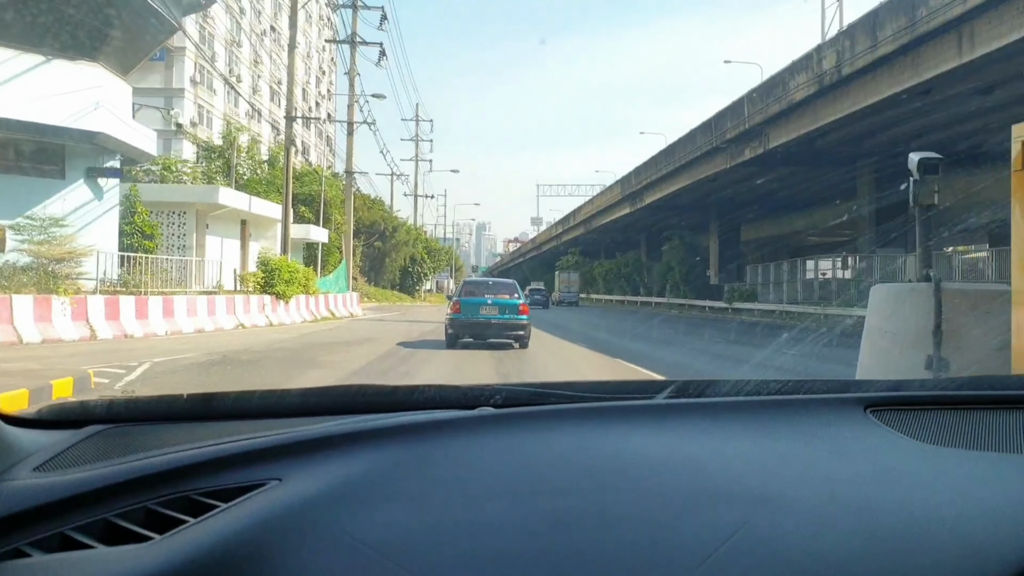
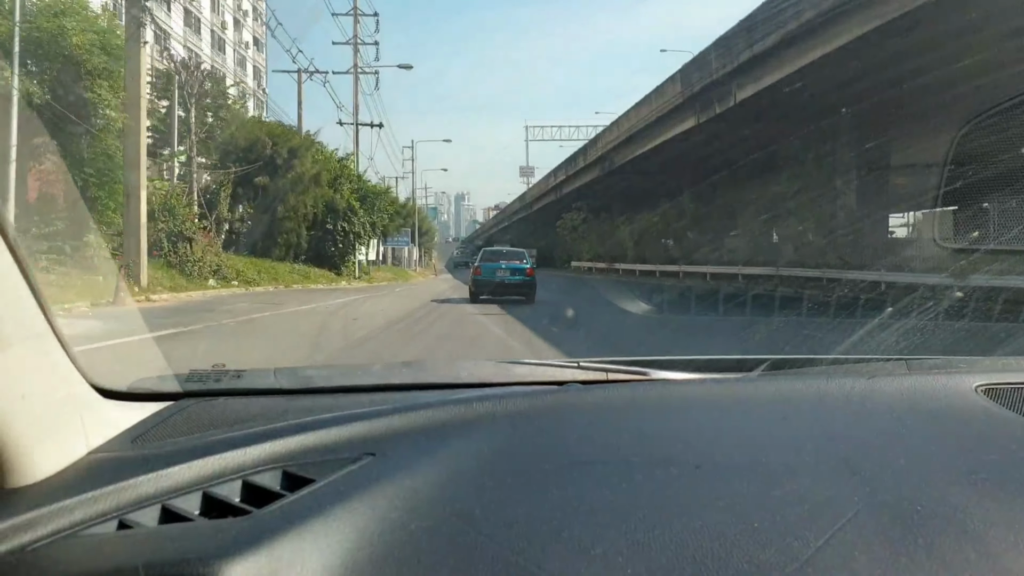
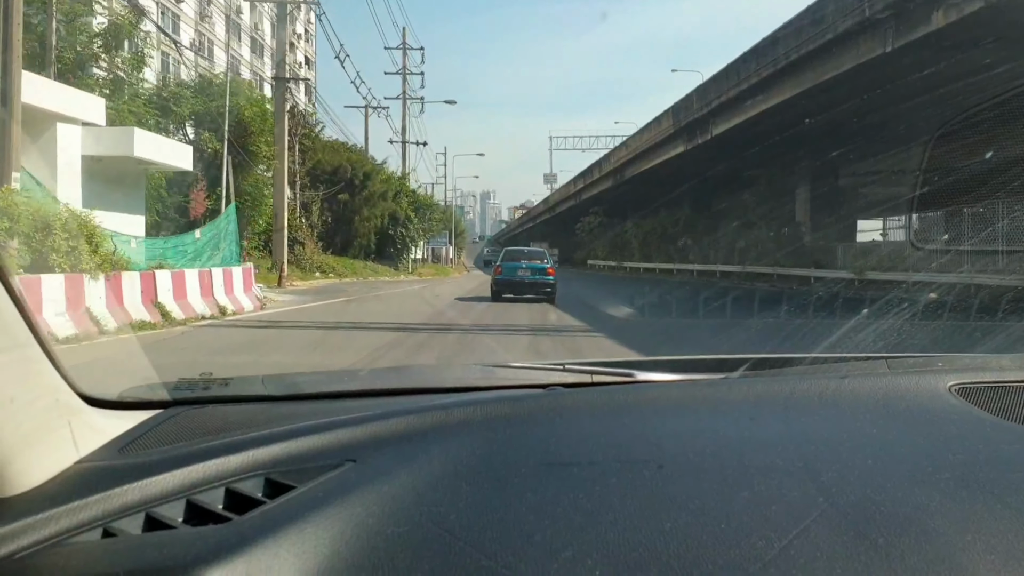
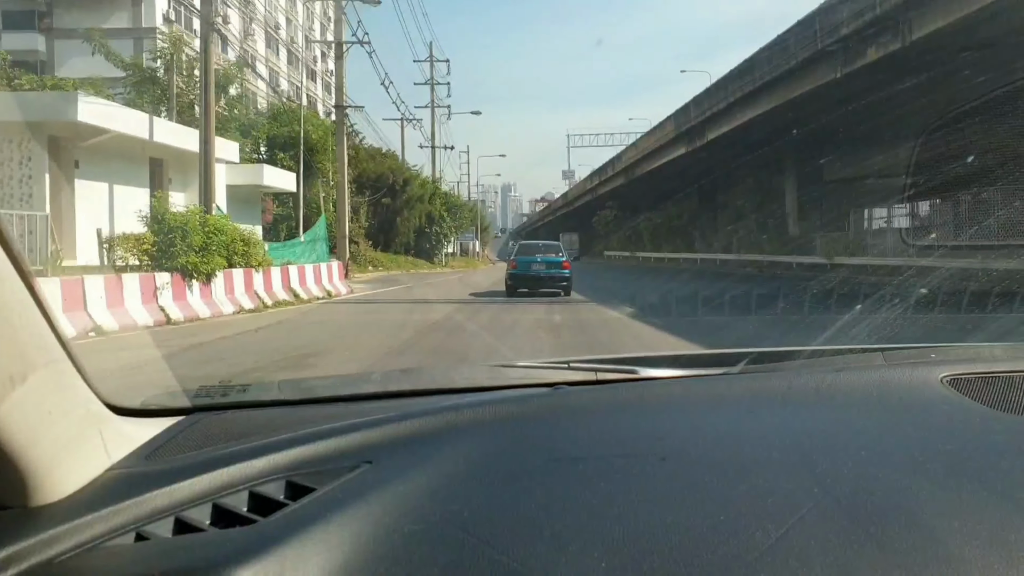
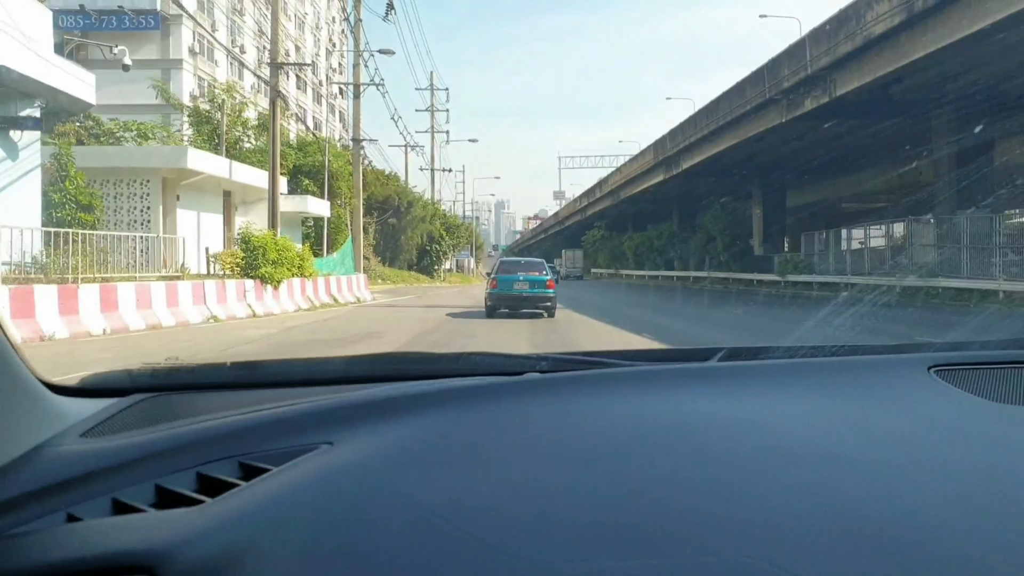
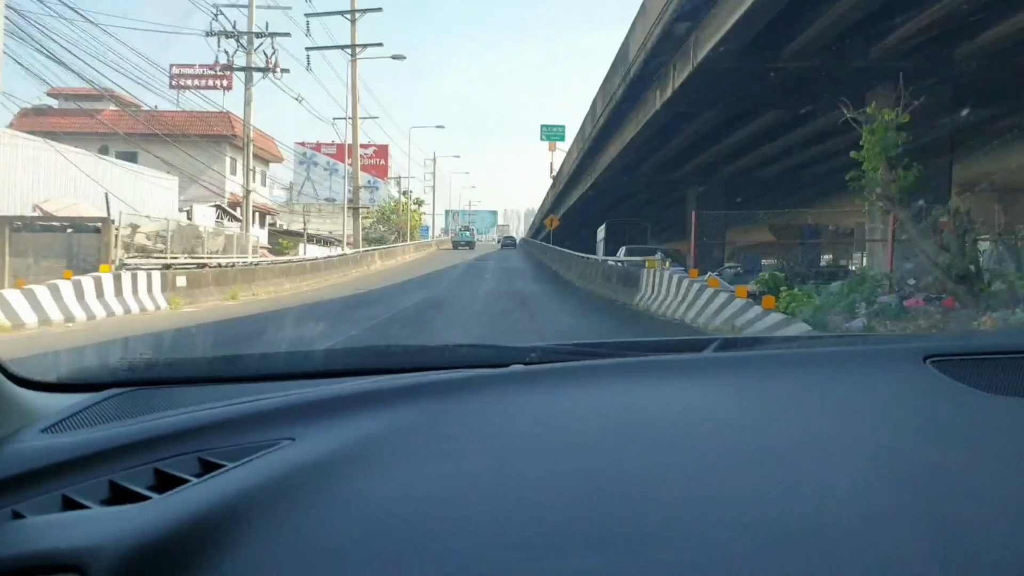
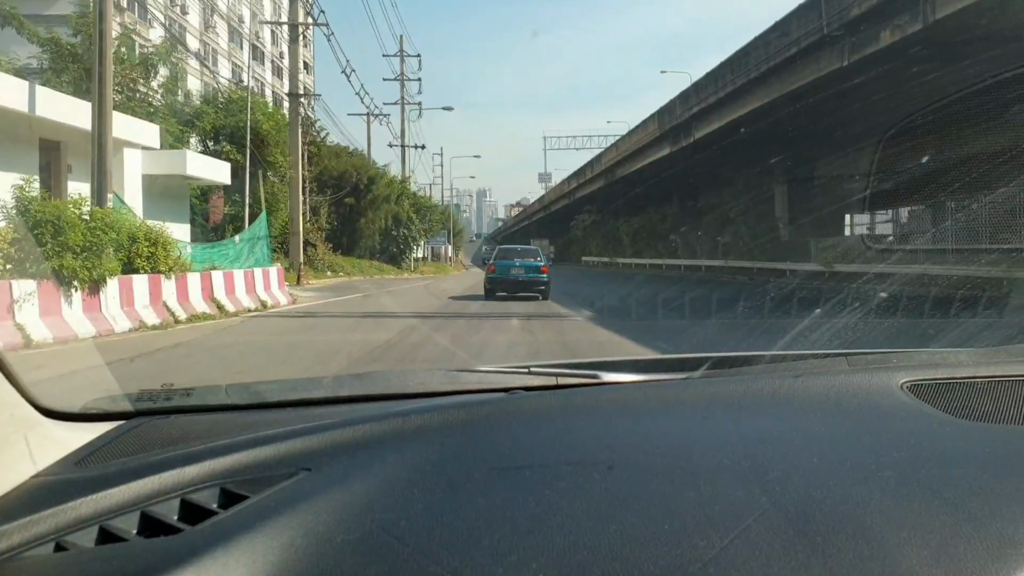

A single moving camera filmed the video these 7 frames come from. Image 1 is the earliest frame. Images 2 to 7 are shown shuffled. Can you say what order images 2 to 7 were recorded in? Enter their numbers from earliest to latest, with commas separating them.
5, 4, 7, 3, 2, 6
